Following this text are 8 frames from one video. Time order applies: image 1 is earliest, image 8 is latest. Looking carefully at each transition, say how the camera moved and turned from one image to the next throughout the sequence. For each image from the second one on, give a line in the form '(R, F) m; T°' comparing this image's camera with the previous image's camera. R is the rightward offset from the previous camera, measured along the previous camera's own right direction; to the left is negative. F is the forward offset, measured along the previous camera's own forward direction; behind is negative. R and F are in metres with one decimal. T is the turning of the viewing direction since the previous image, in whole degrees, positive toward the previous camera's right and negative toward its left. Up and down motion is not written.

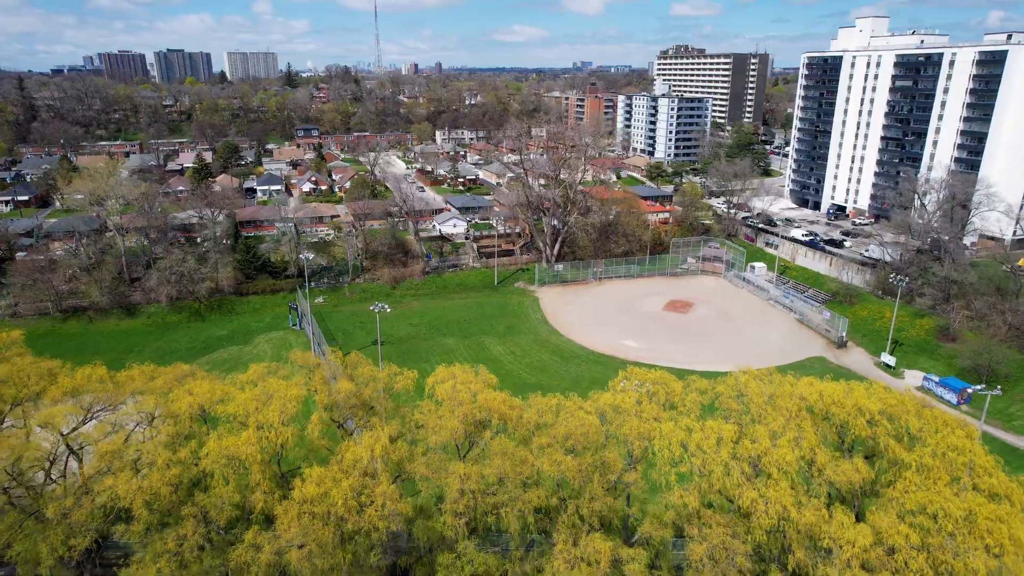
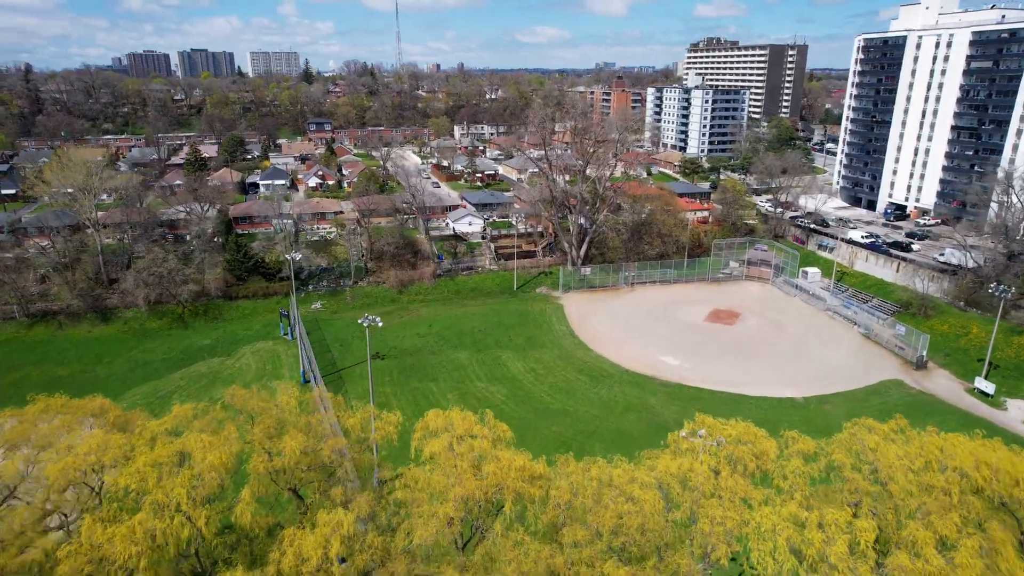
(-0.1, +6.4) m; -2°
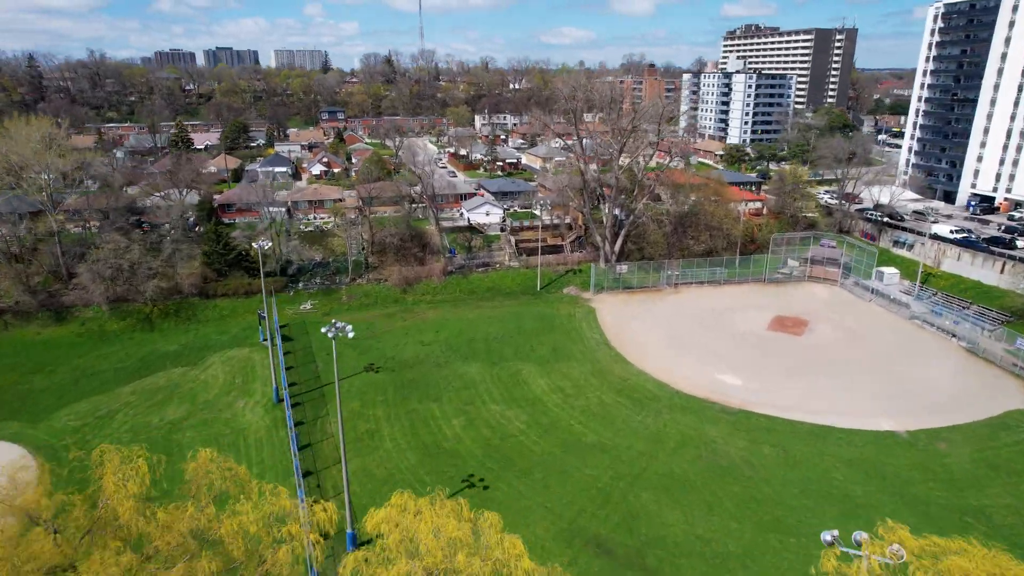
(0.0, +7.5) m; -2°
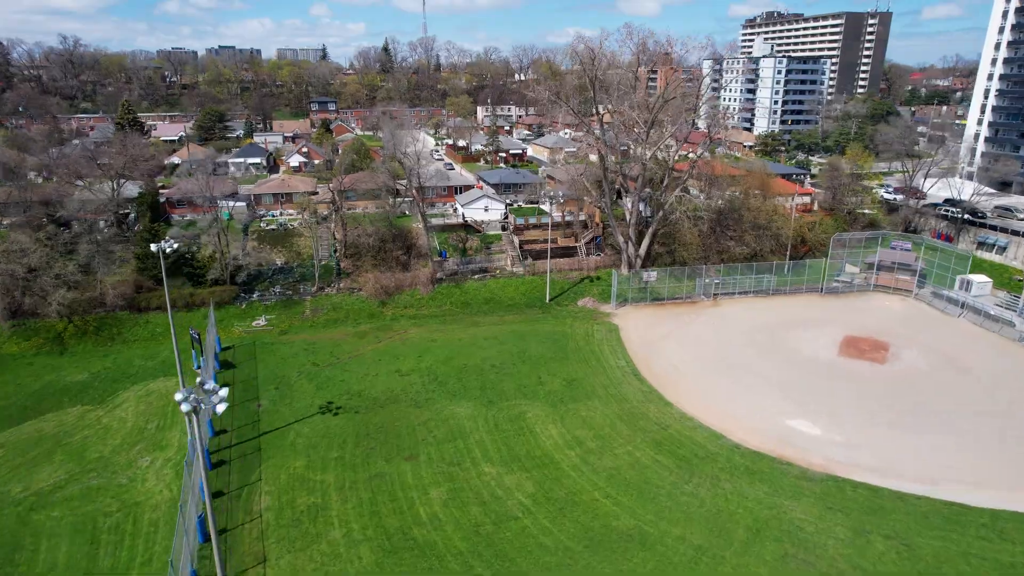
(+0.1, +8.4) m; 0°
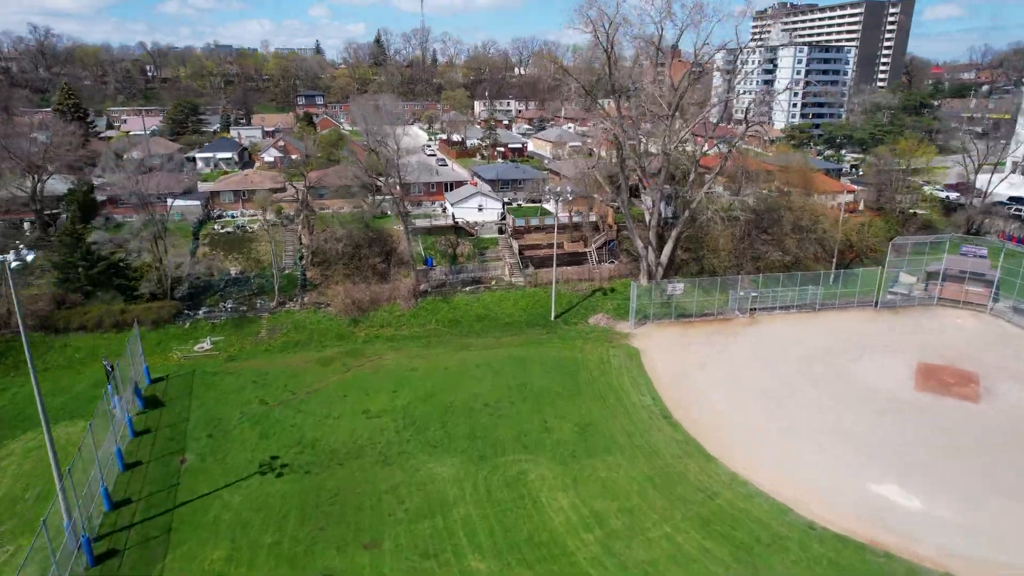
(+0.1, +6.2) m; 0°
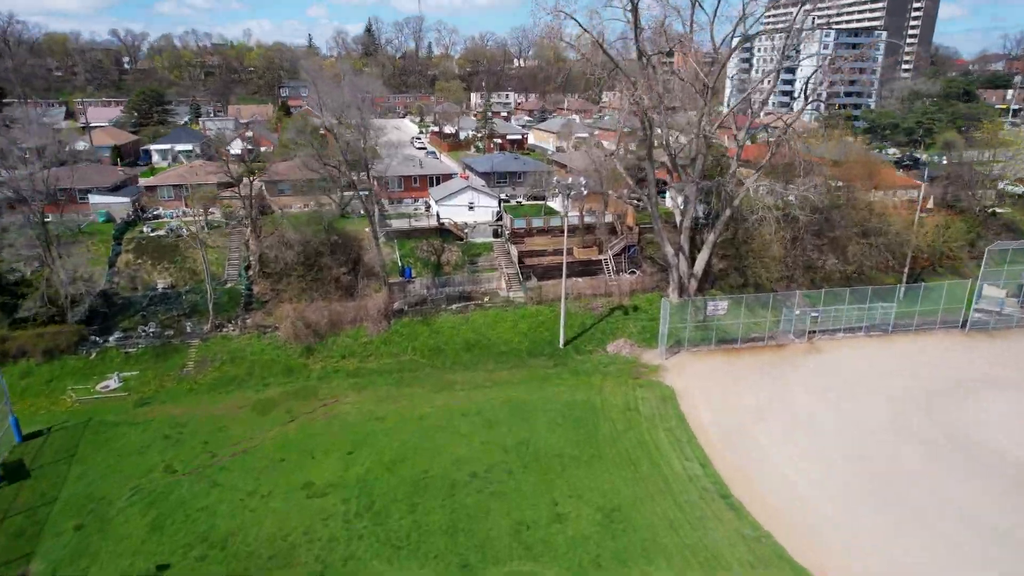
(+0.1, +6.7) m; 0°
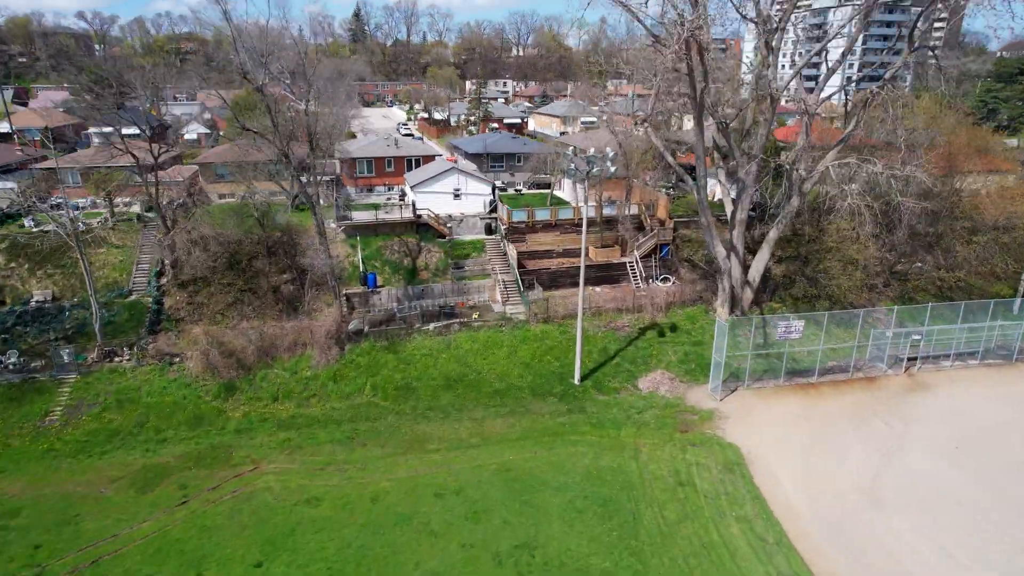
(0.0, +6.7) m; 0°
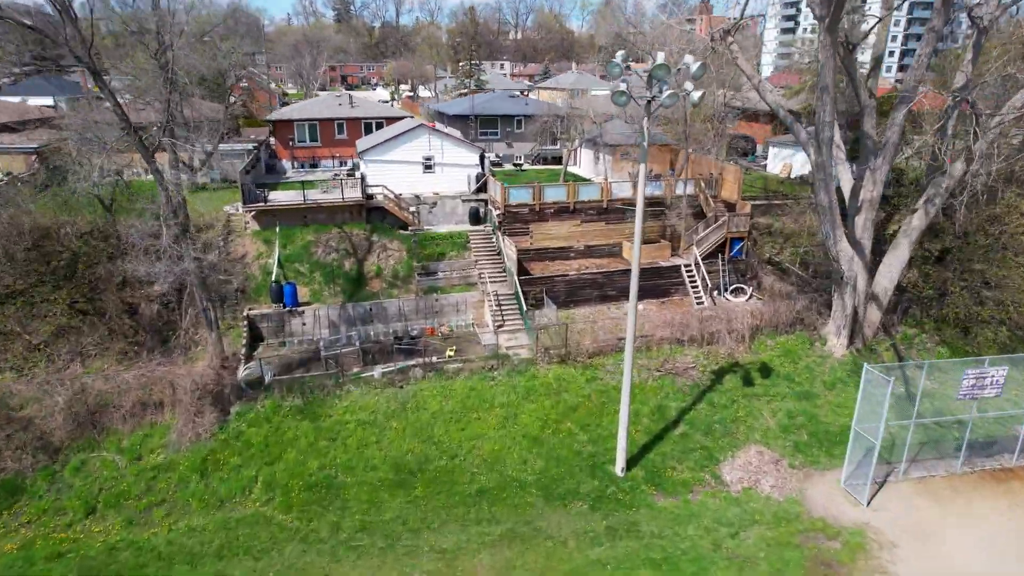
(0.0, +7.6) m; 0°
